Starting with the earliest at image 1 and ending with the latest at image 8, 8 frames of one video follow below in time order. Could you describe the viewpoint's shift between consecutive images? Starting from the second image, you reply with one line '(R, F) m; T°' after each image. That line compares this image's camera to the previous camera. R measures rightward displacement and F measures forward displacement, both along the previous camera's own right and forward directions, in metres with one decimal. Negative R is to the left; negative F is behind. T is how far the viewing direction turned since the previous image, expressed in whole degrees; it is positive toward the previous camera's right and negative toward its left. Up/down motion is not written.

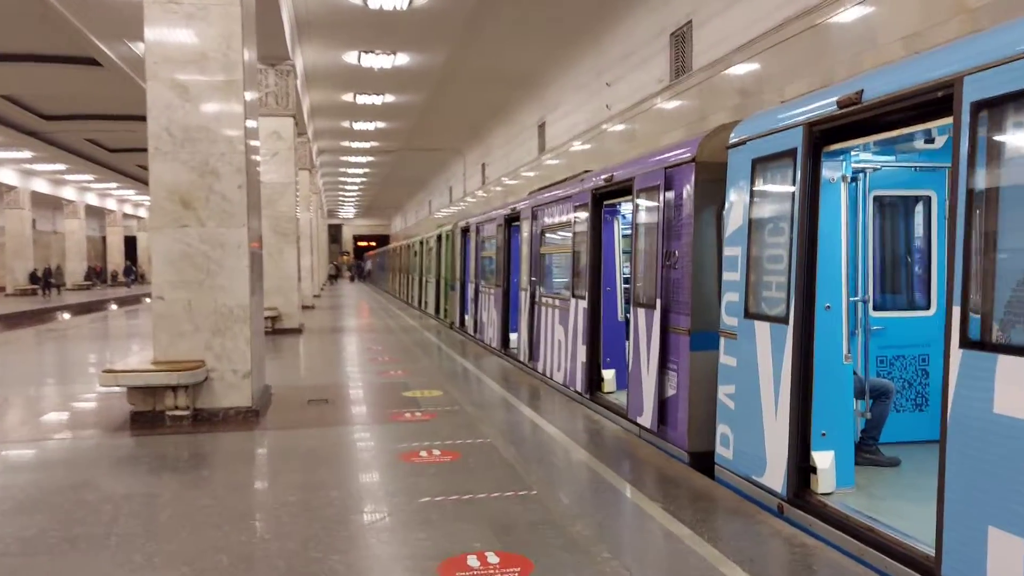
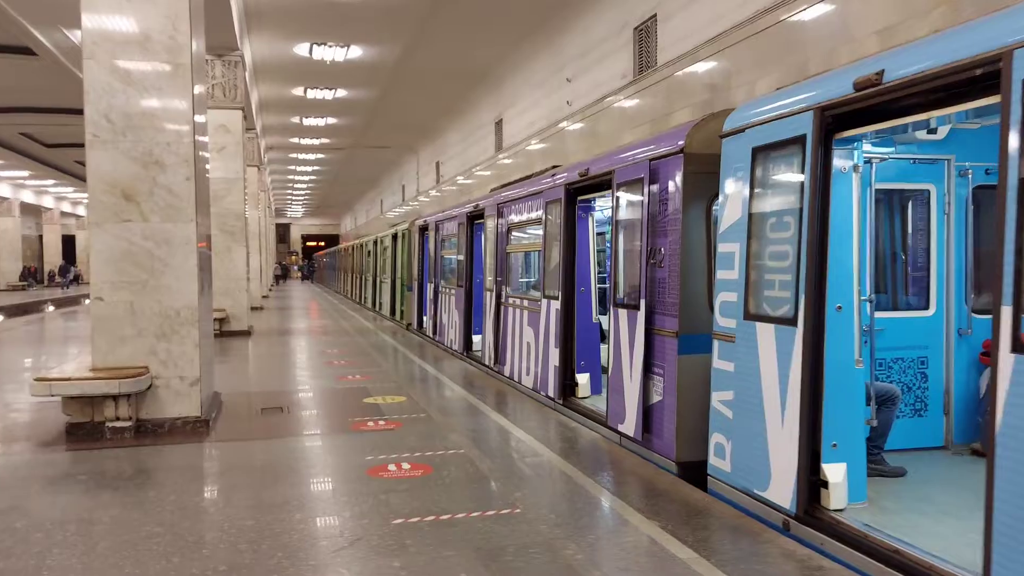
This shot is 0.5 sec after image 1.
(-0.2, +0.4) m; +3°
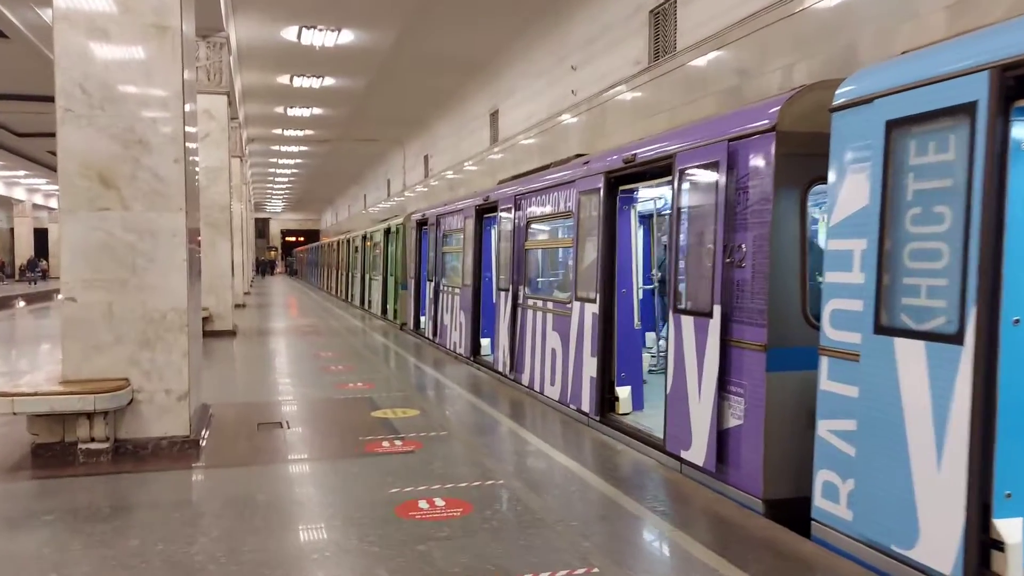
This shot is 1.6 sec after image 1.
(-0.4, +0.9) m; +1°
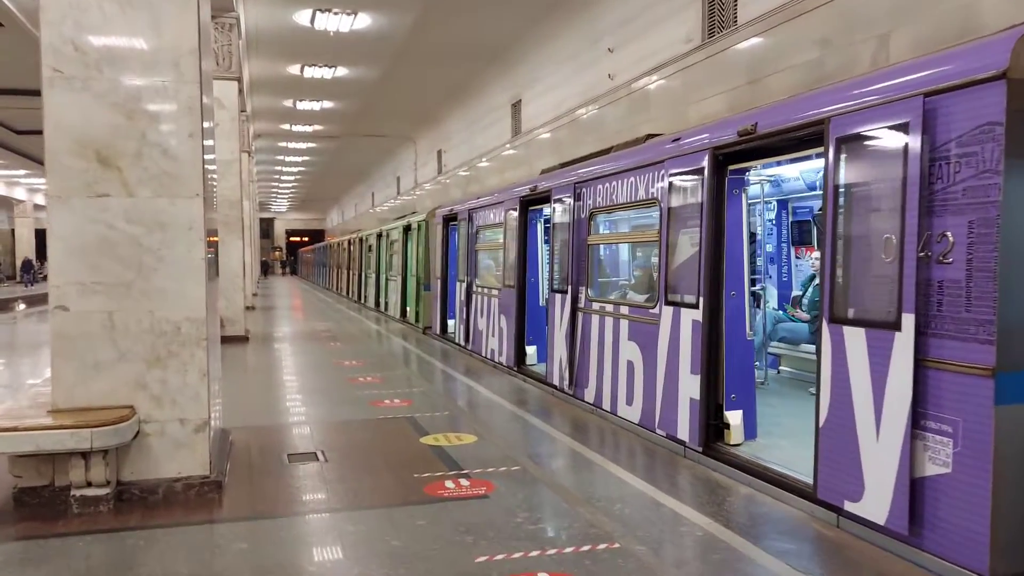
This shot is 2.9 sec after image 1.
(-0.5, +1.1) m; 0°
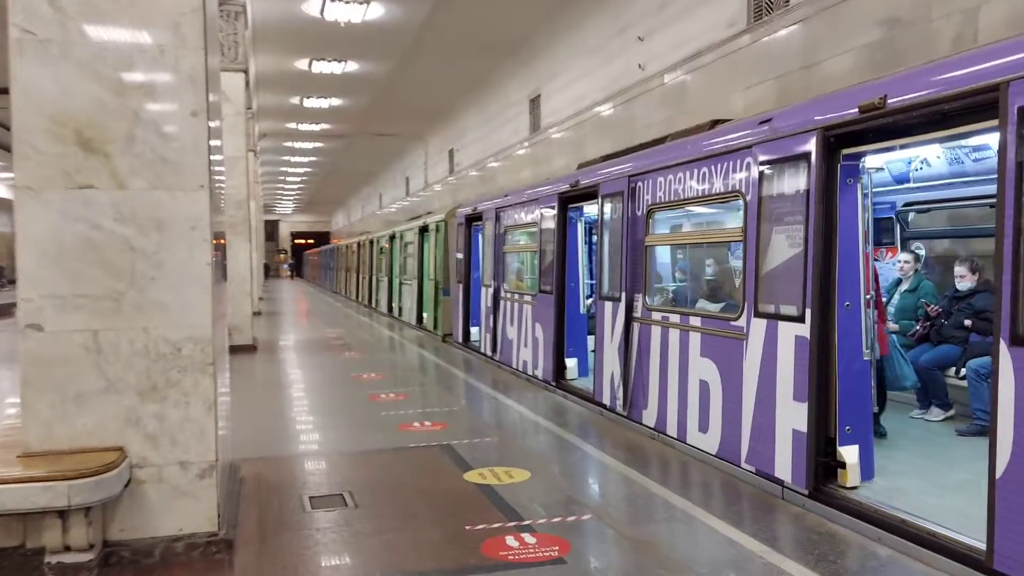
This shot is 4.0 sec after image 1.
(-0.3, +0.9) m; 0°
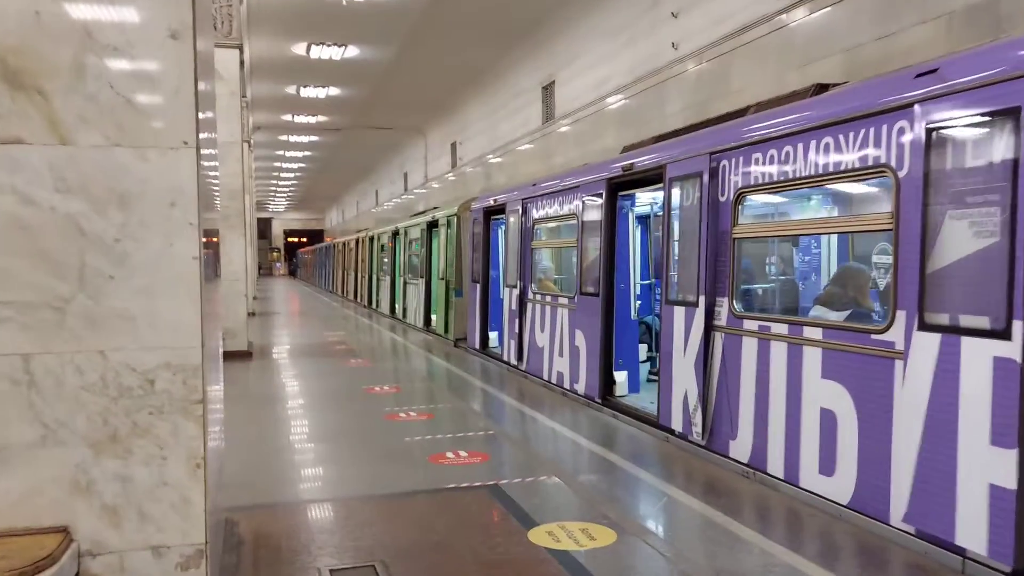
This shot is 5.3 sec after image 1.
(-0.4, +1.2) m; +1°
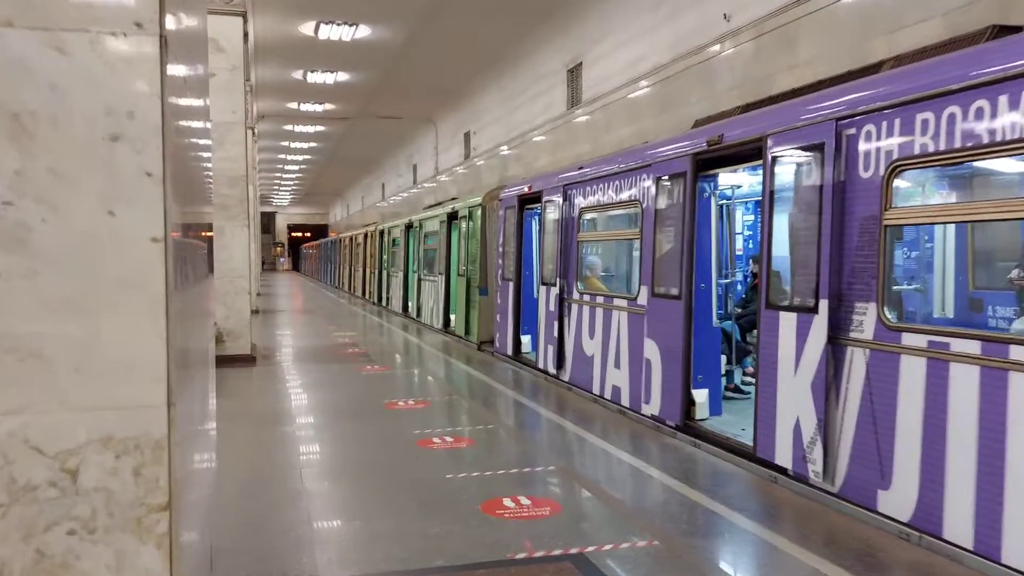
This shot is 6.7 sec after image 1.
(-0.4, +1.2) m; 0°
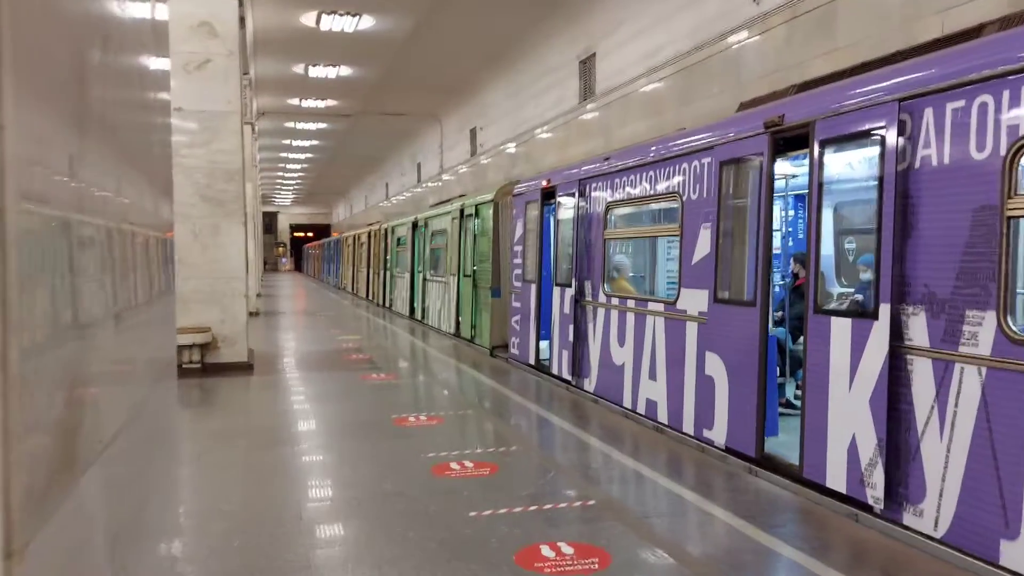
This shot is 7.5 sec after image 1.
(-0.2, +0.7) m; 0°
